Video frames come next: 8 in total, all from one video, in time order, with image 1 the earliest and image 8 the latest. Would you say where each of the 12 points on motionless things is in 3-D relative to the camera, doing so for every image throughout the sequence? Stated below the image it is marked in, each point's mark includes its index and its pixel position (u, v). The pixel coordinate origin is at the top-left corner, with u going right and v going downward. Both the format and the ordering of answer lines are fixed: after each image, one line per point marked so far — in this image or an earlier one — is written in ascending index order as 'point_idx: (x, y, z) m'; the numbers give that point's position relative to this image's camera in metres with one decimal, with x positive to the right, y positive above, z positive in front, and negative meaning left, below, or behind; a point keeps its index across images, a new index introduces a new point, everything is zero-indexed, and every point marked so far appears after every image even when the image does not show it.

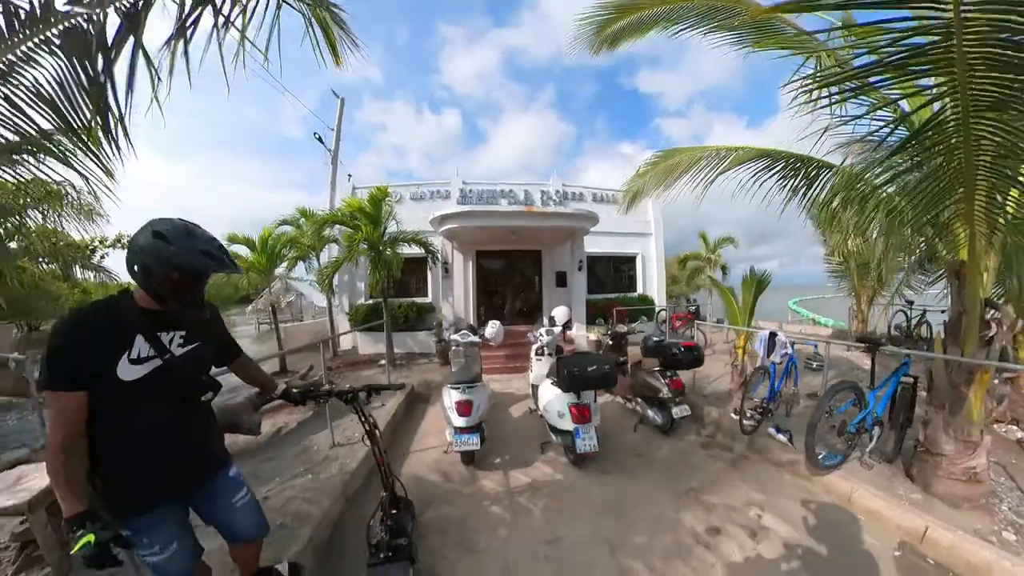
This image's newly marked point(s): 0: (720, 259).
0: (+7.3, +1.0, +11.9) m
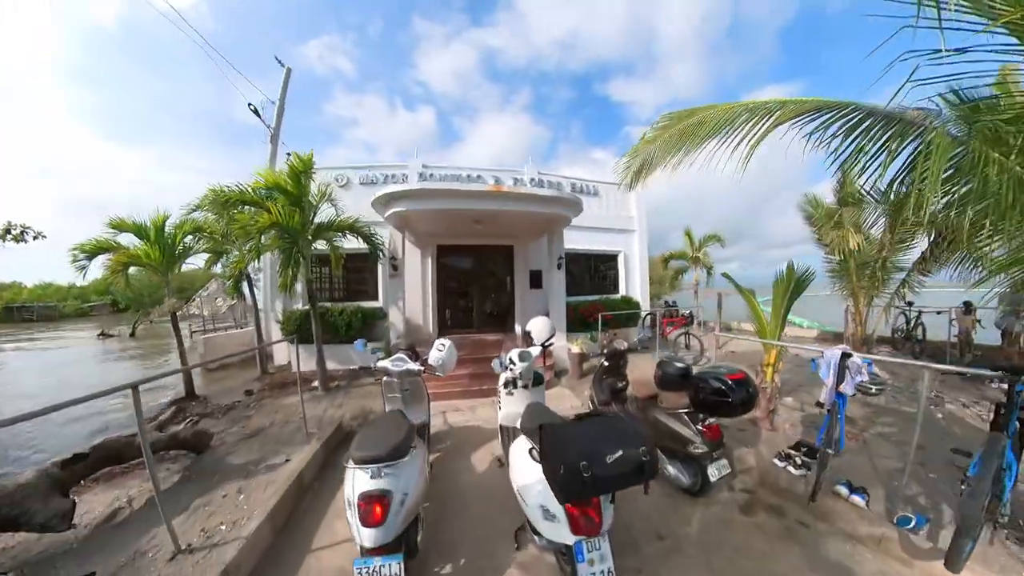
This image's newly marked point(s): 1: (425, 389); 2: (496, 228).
0: (+6.3, +1.0, +11.2) m
1: (-1.0, -1.2, +3.9) m
2: (-0.3, +1.4, +7.2) m
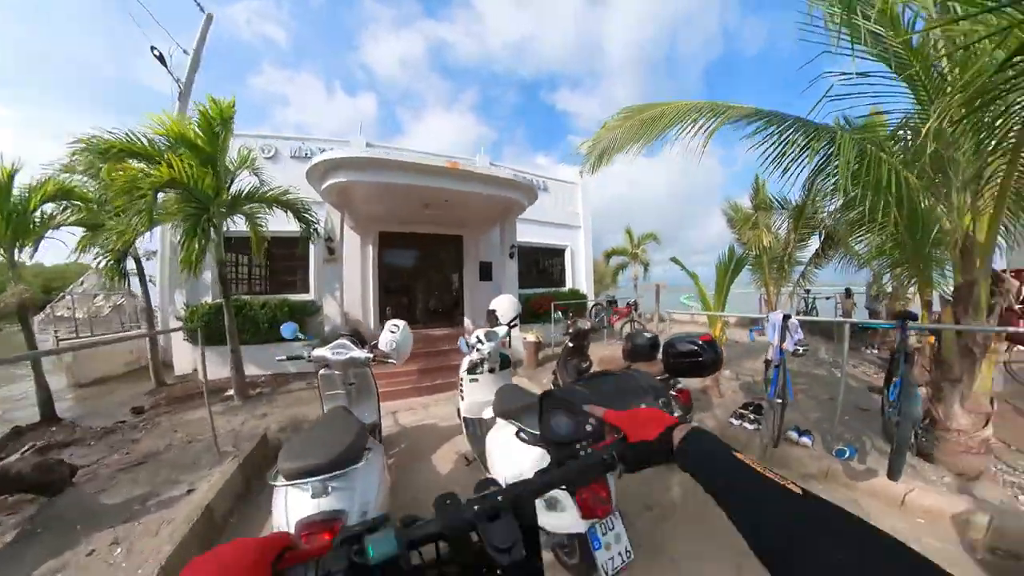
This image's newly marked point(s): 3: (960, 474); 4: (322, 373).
0: (+4.5, +1.1, +12.0) m
1: (-1.4, -1.0, +3.5) m
2: (-1.3, +1.5, +6.9) m
3: (+4.3, -1.7, +3.3) m
4: (-1.8, -0.9, +3.3) m
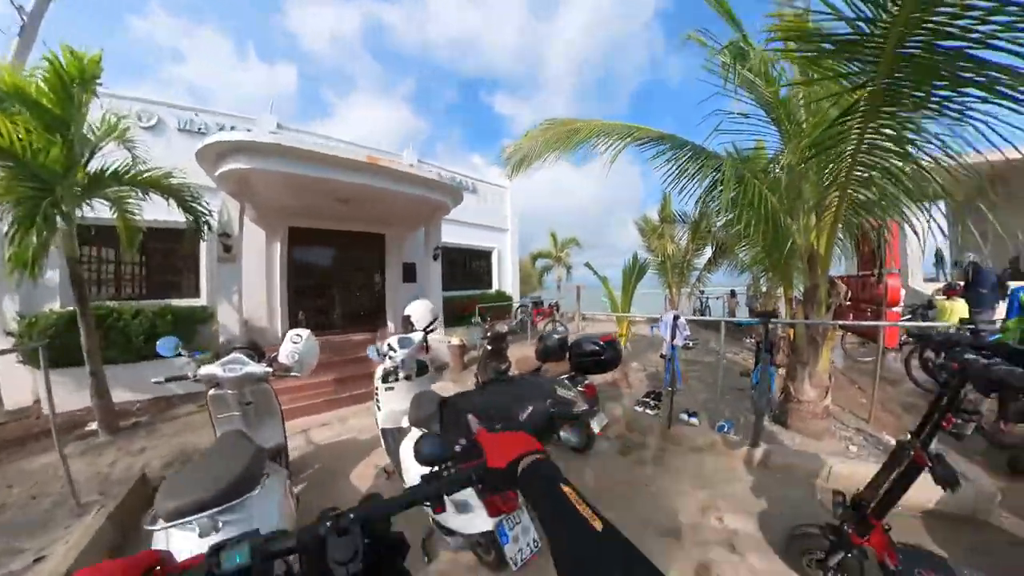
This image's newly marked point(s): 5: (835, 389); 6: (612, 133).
0: (+2.0, +1.1, +12.6) m
1: (-2.2, -1.0, +3.2) m
2: (-2.7, +1.5, +6.5) m
3: (+3.5, -1.8, +4.0) m
4: (-2.5, -0.9, +2.9) m
5: (+5.4, -1.8, +5.8) m
6: (+1.1, +1.7, +3.7) m
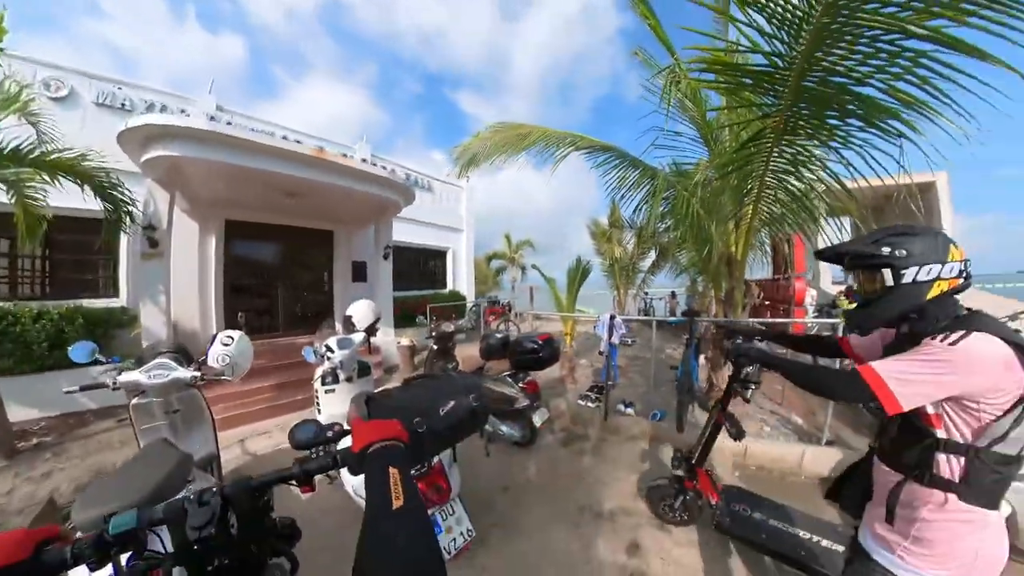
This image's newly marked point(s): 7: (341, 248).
0: (+0.4, +1.1, +12.9) m
1: (-2.7, -1.1, +3.0) m
2: (-3.6, +1.5, +6.3) m
3: (+2.8, -1.8, +4.5) m
4: (-3.0, -0.9, +2.7) m
5: (+4.6, -1.8, +6.4) m
6: (+0.6, +1.7, +3.9) m
7: (-3.6, +0.8, +7.3) m
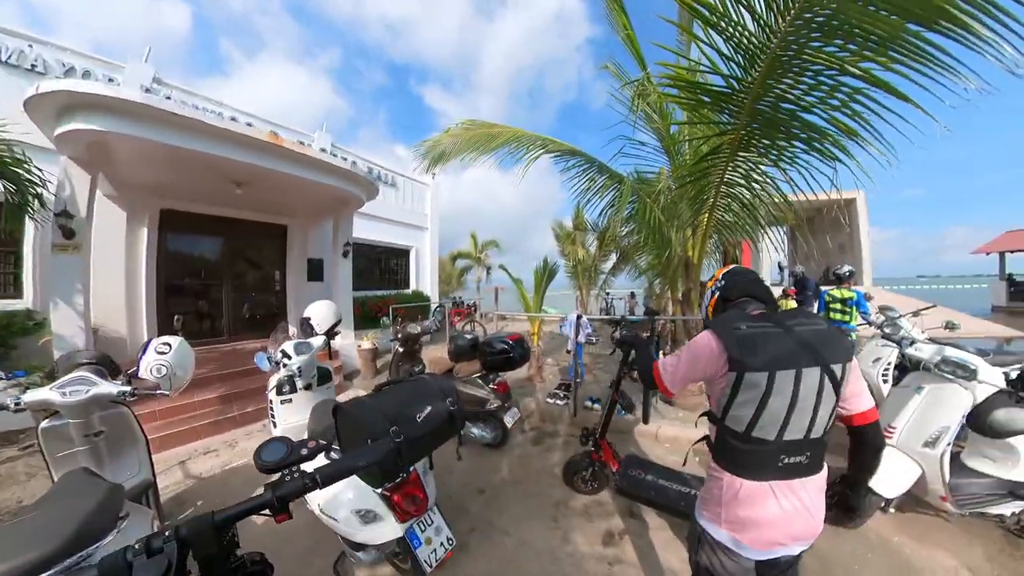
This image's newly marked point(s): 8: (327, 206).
0: (-0.9, +1.1, +12.8) m
1: (-2.9, -1.1, +2.7) m
2: (-4.2, +1.5, +5.8) m
3: (+2.4, -1.8, +4.8) m
4: (-3.2, -0.9, +2.3) m
5: (+3.9, -1.8, +6.9) m
6: (+0.2, +1.6, +3.9) m
7: (-4.3, +0.8, +6.8) m
8: (-3.4, +1.5, +6.2) m
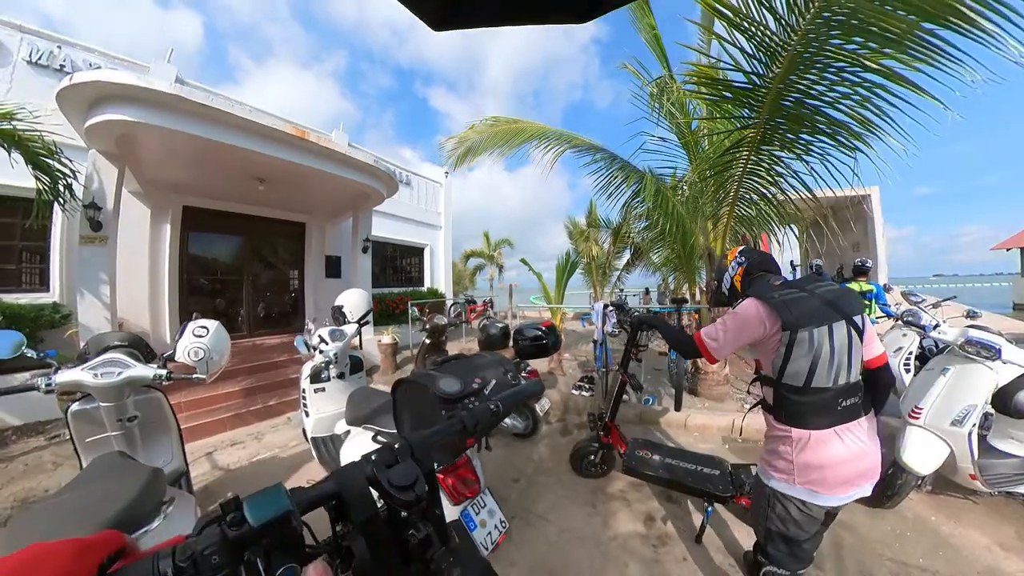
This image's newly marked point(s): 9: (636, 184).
0: (-0.5, +1.1, +12.8) m
1: (-2.7, -1.0, +2.7) m
2: (-3.9, +1.6, +5.8) m
3: (+2.7, -1.7, +4.7) m
4: (-2.9, -0.8, +2.3) m
5: (+4.2, -1.7, +6.8) m
6: (+0.5, +1.7, +3.9) m
7: (-4.0, +0.9, +6.8) m
8: (-3.1, +1.5, +6.3) m
9: (+1.7, +1.4, +4.6) m
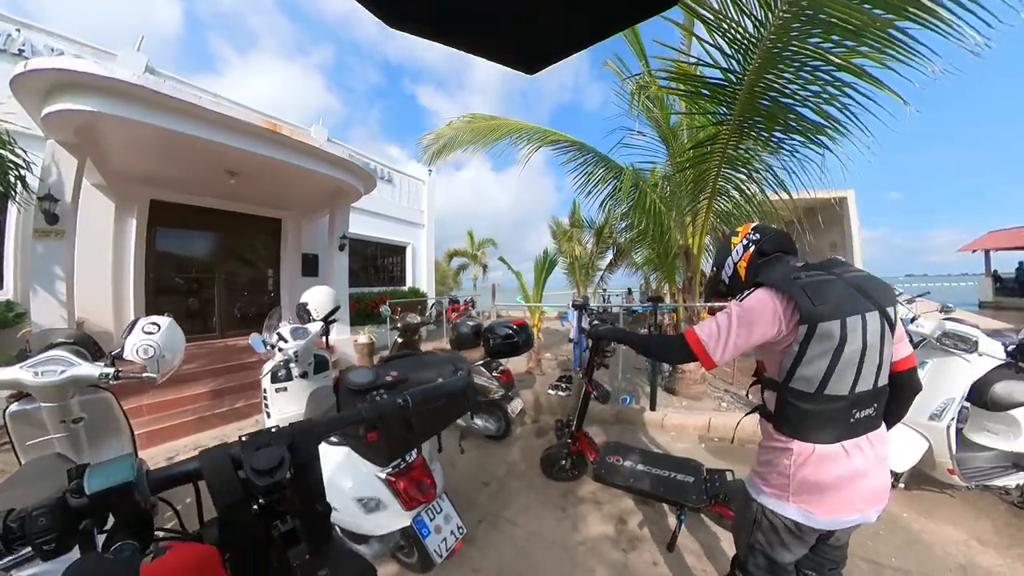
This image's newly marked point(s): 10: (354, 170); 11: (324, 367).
0: (-1.1, +1.1, +12.8) m
1: (-2.9, -0.9, +2.5) m
2: (-4.2, +1.6, +5.7) m
3: (+2.4, -1.7, +4.7) m
4: (-3.2, -0.8, +2.2) m
5: (+3.9, -1.7, +6.9) m
6: (+0.2, +1.8, +3.9) m
7: (-4.3, +0.9, +6.7) m
8: (-3.4, +1.6, +6.1) m
9: (+1.4, +1.4, +4.6) m
10: (-2.6, +1.8, +5.5) m
11: (-1.5, -0.6, +2.8) m
